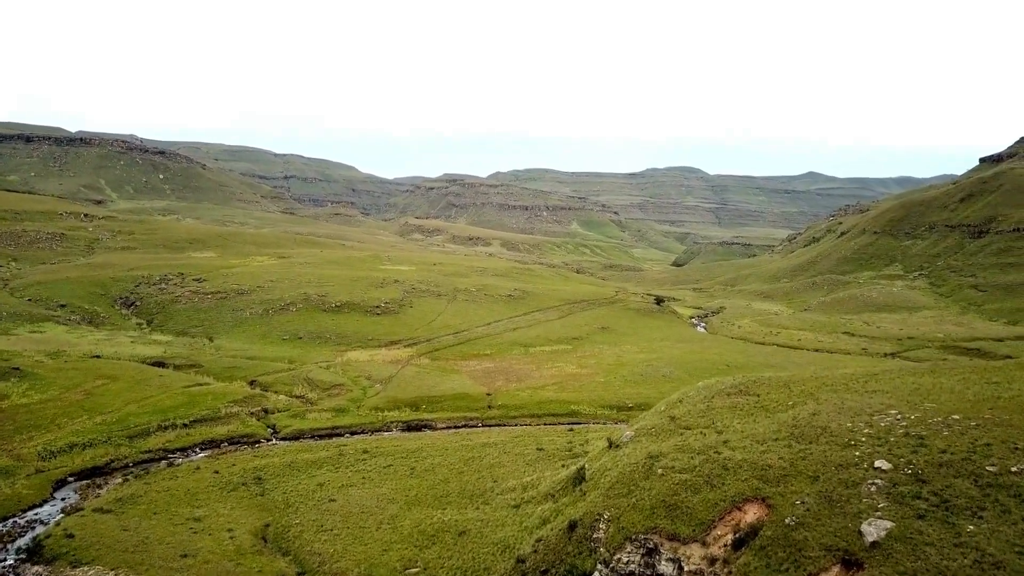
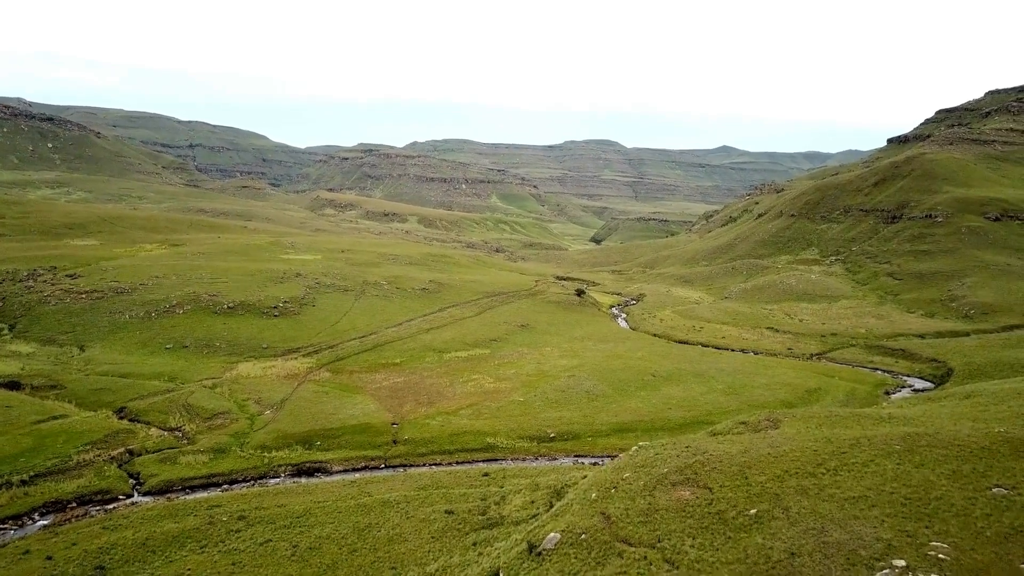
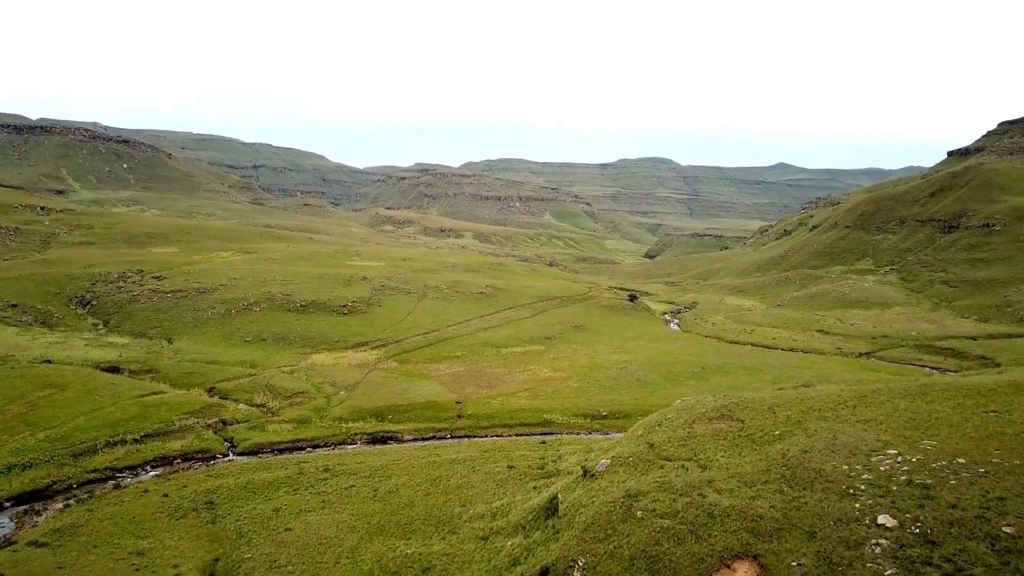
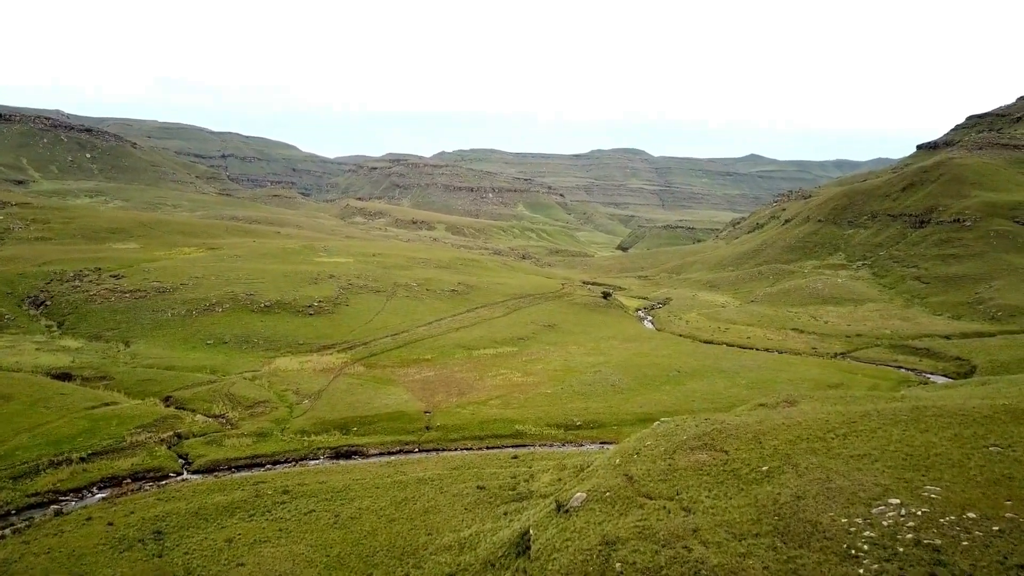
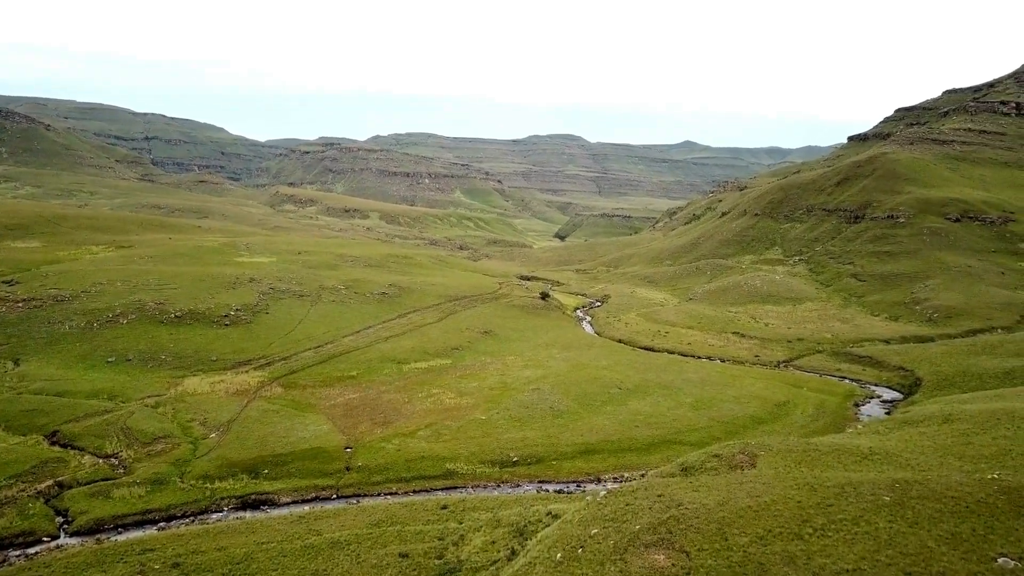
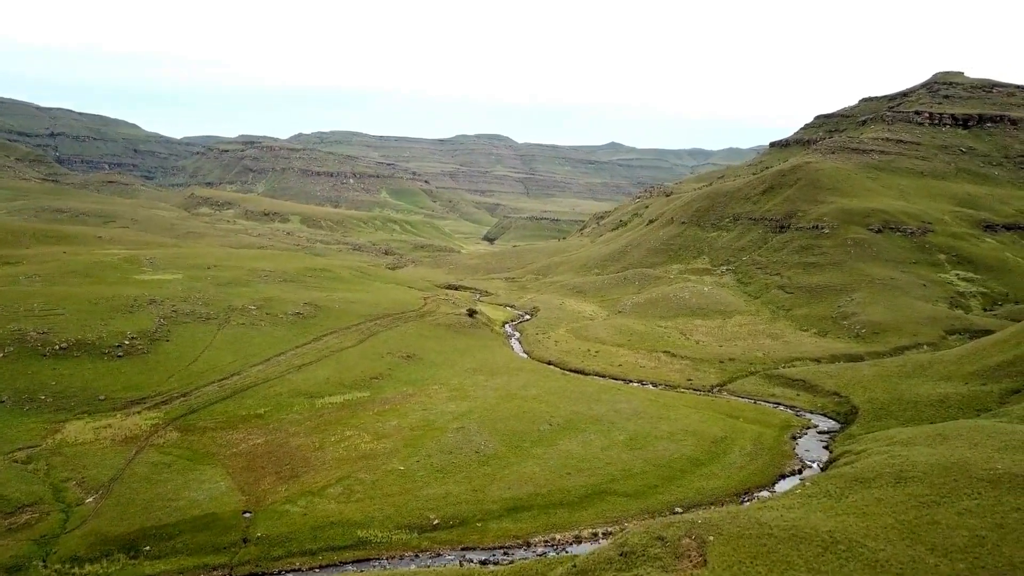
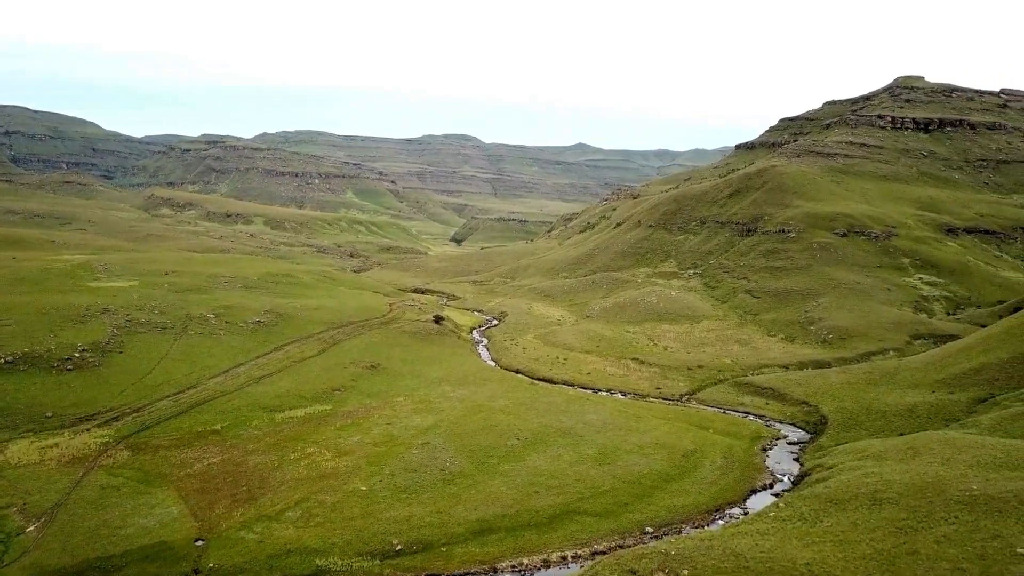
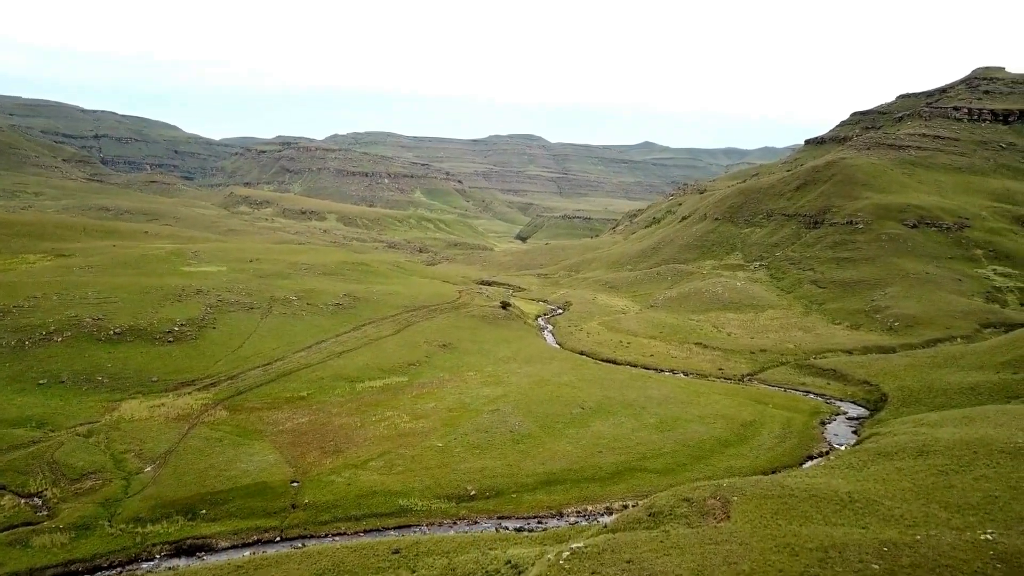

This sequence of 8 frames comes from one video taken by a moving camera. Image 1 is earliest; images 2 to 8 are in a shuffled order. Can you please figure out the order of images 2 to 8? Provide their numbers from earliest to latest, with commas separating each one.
3, 4, 2, 5, 8, 6, 7
